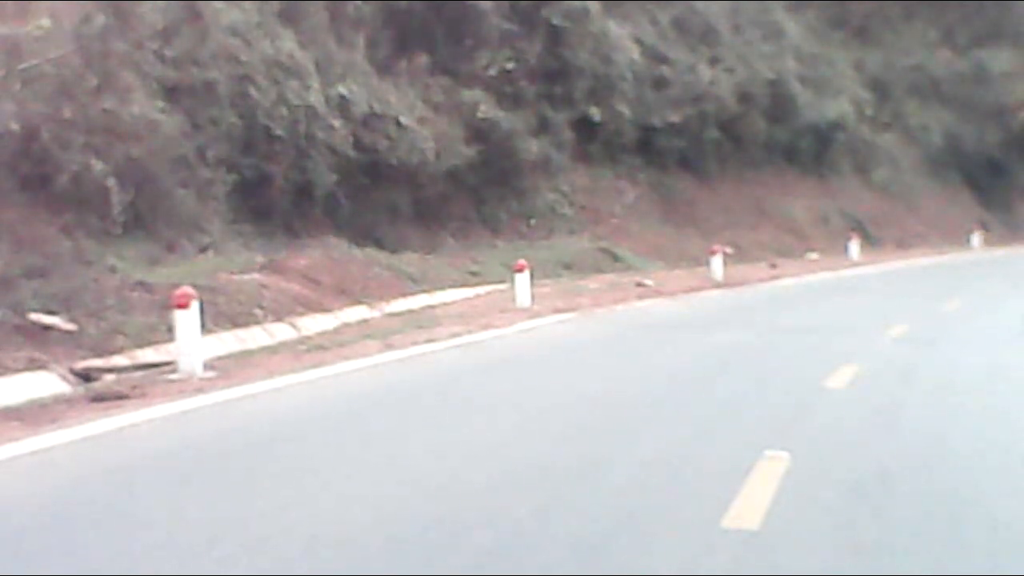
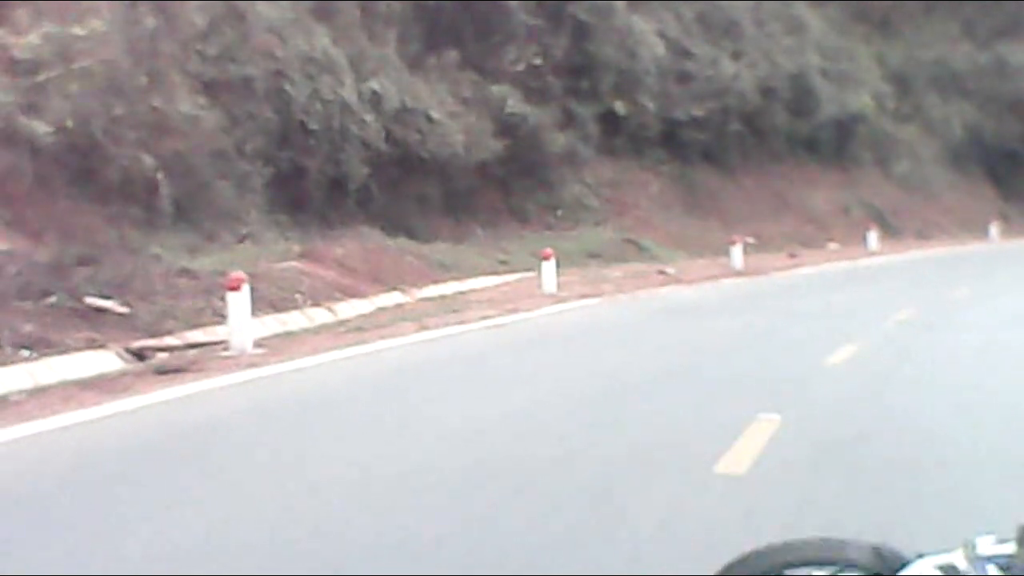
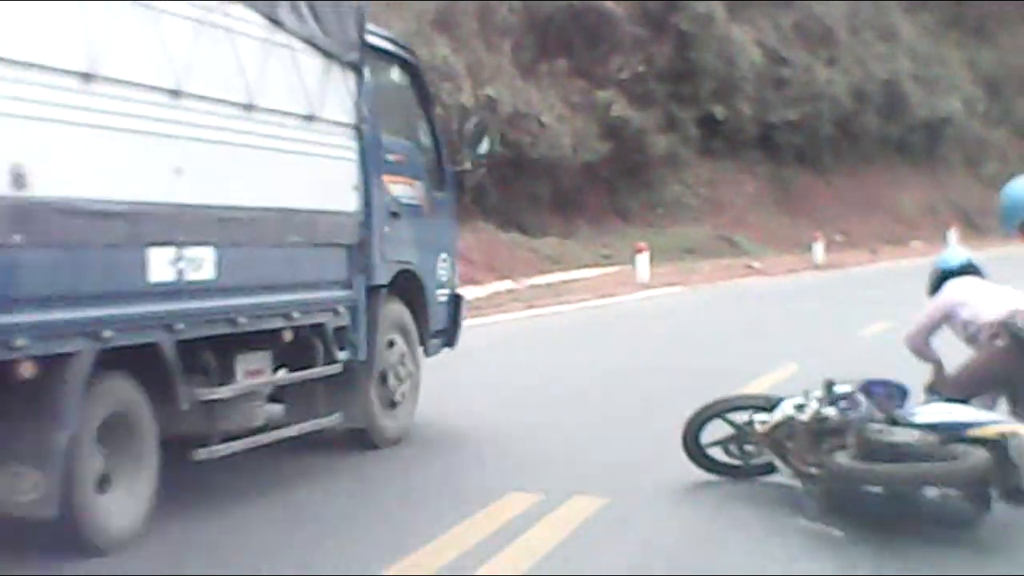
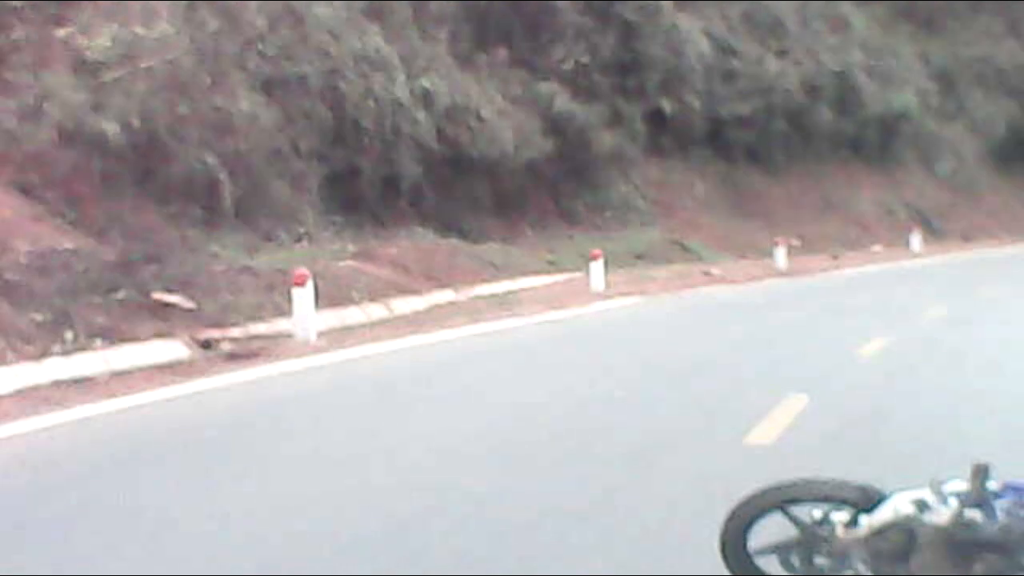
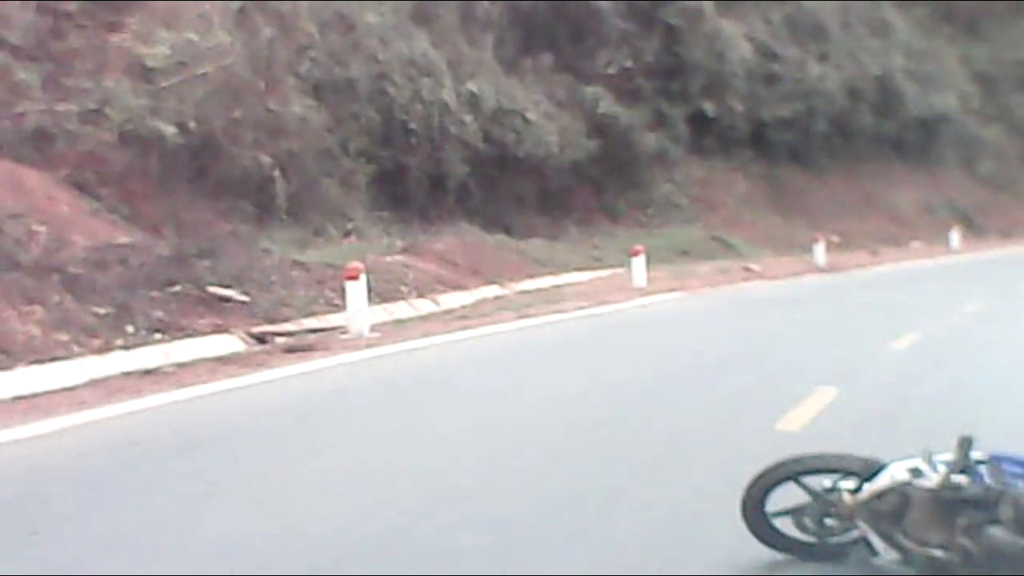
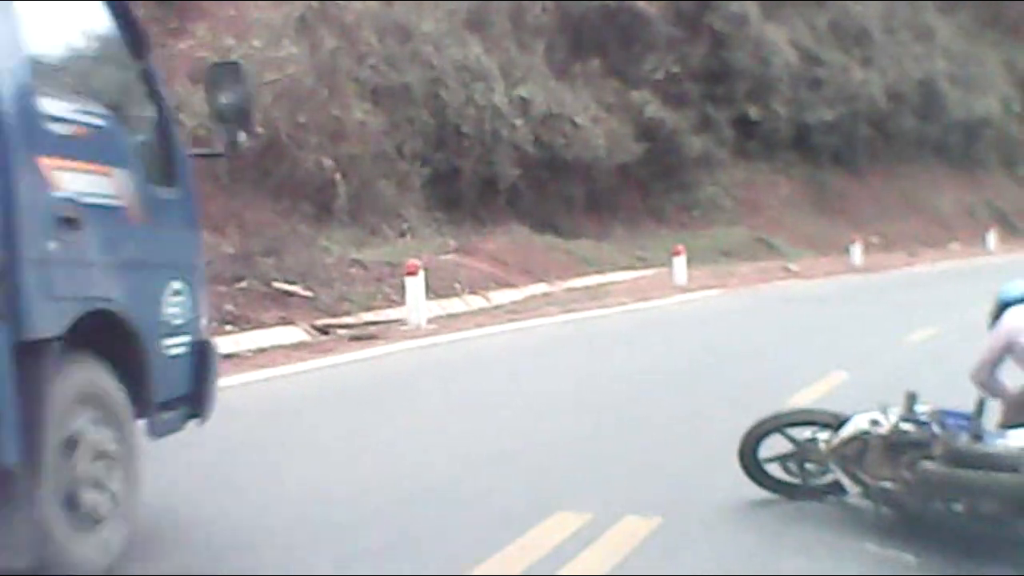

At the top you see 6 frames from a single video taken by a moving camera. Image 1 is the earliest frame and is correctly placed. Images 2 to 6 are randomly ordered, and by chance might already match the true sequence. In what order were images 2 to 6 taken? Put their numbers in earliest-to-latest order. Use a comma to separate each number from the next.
2, 4, 5, 6, 3
